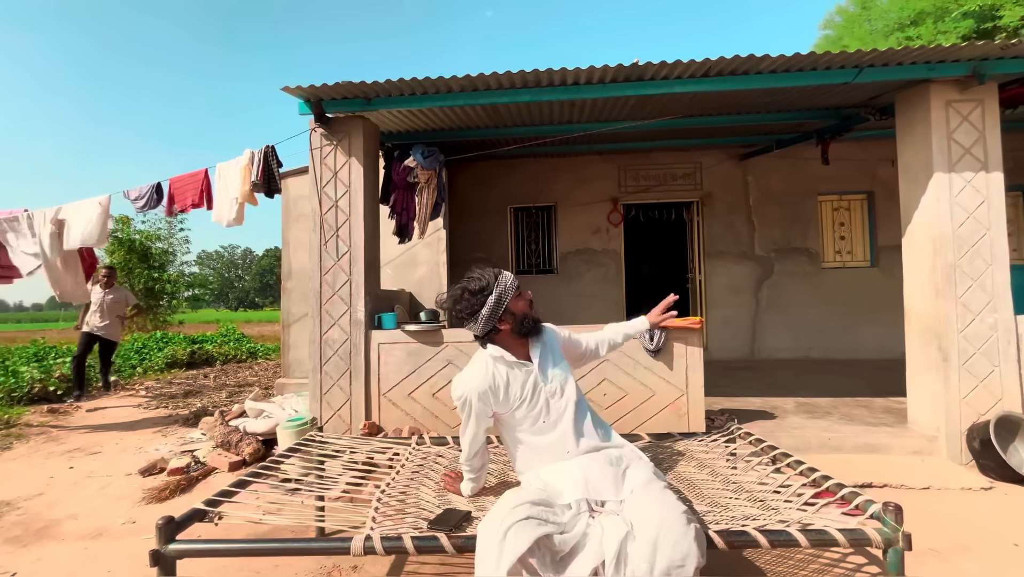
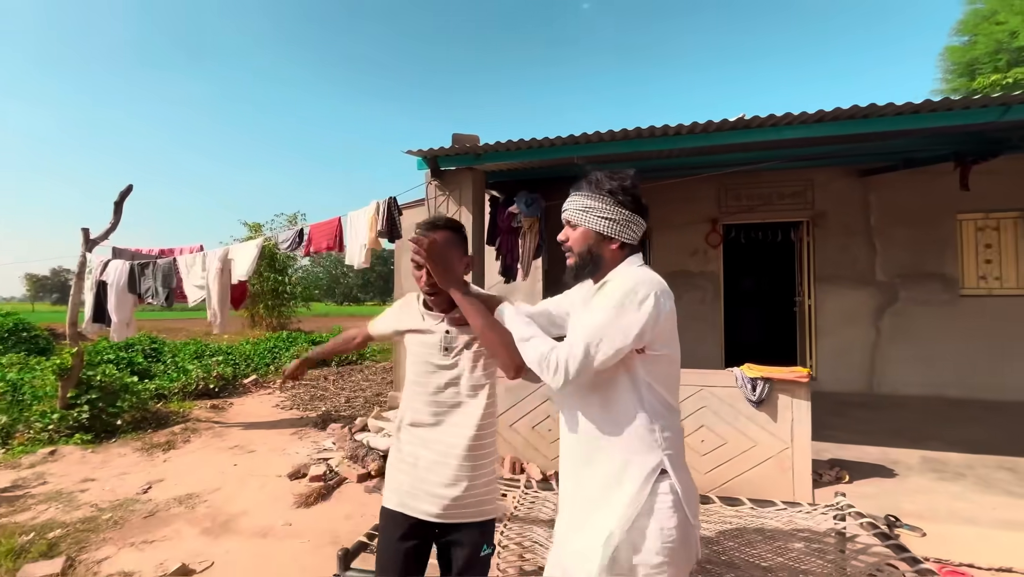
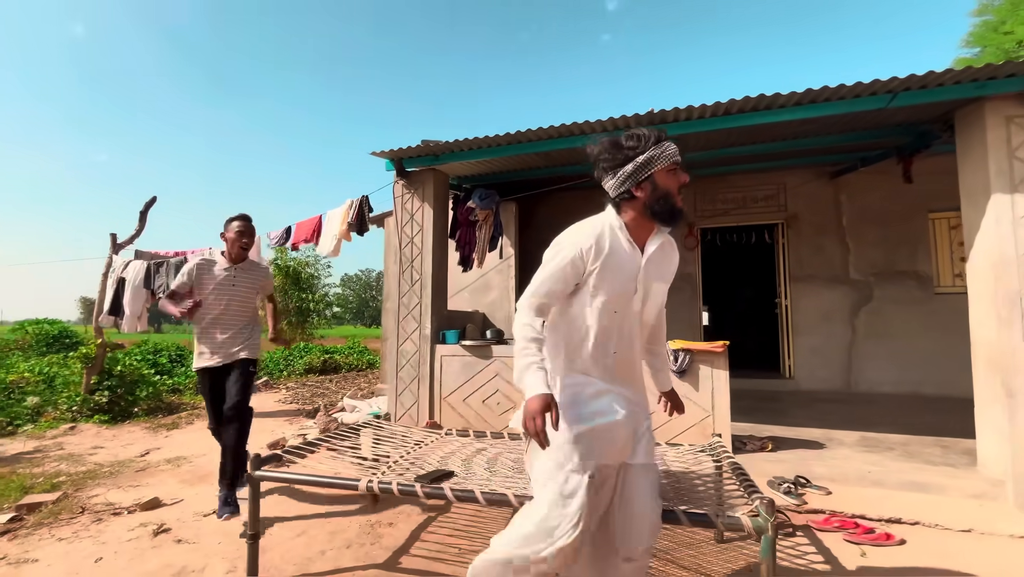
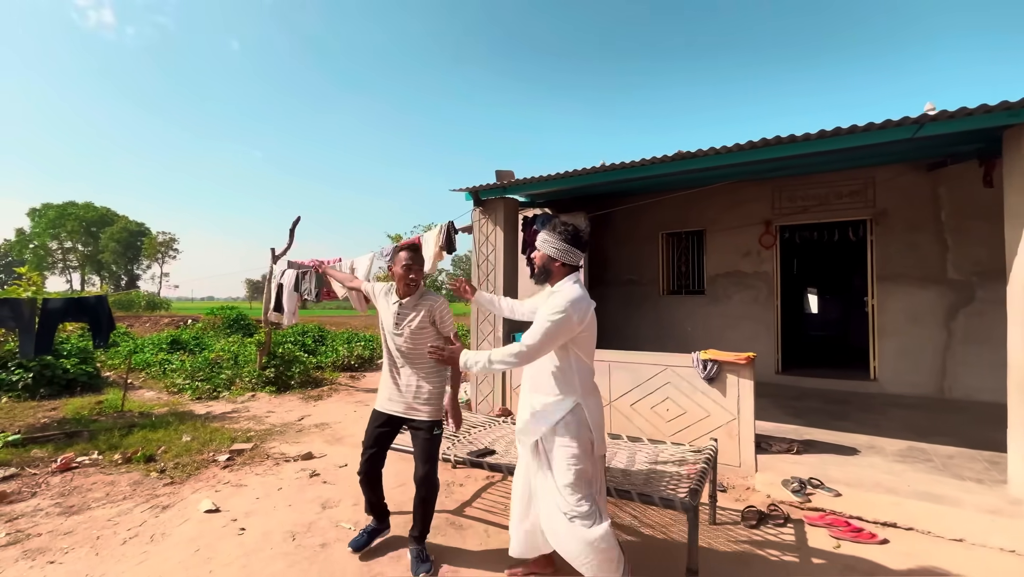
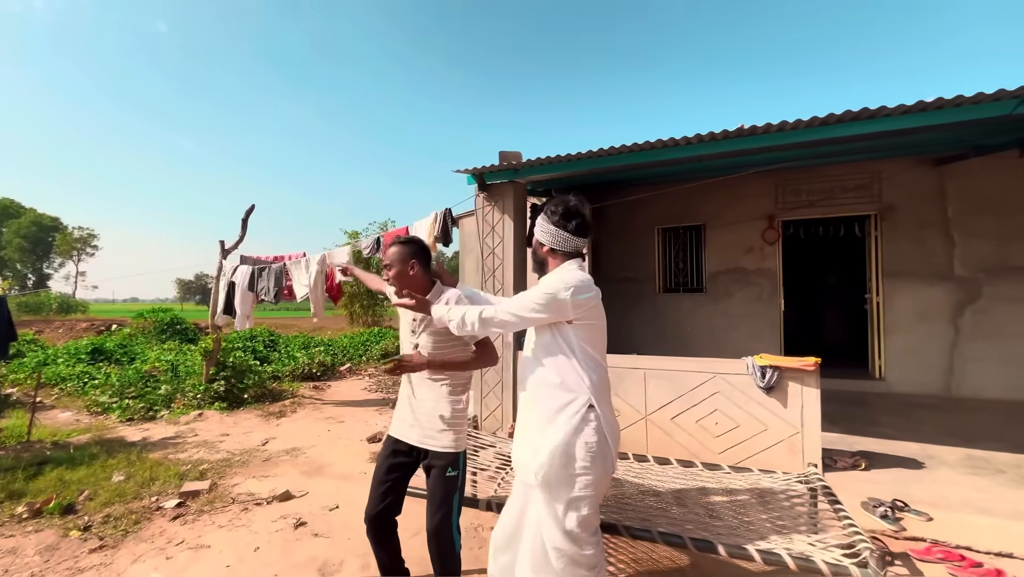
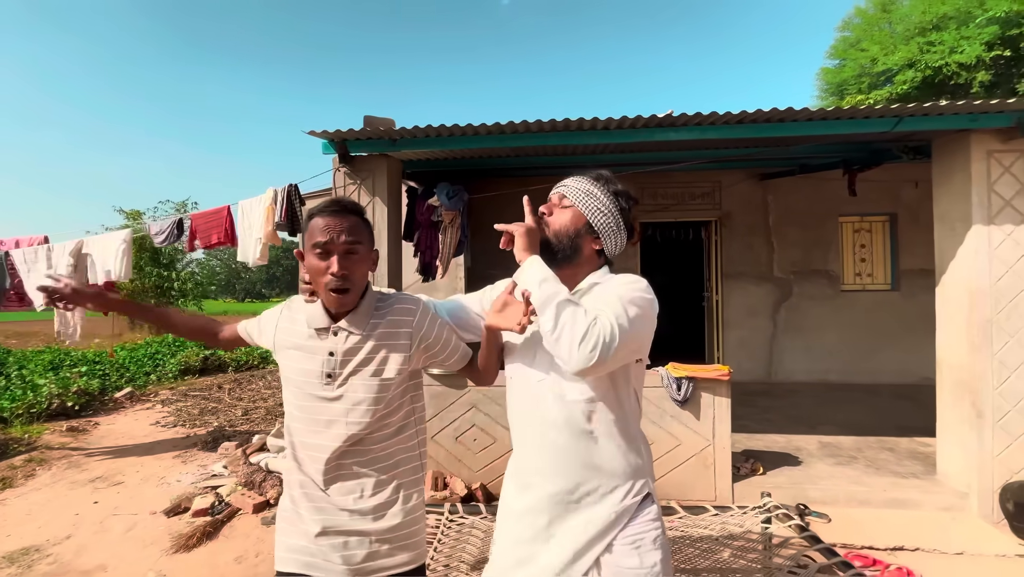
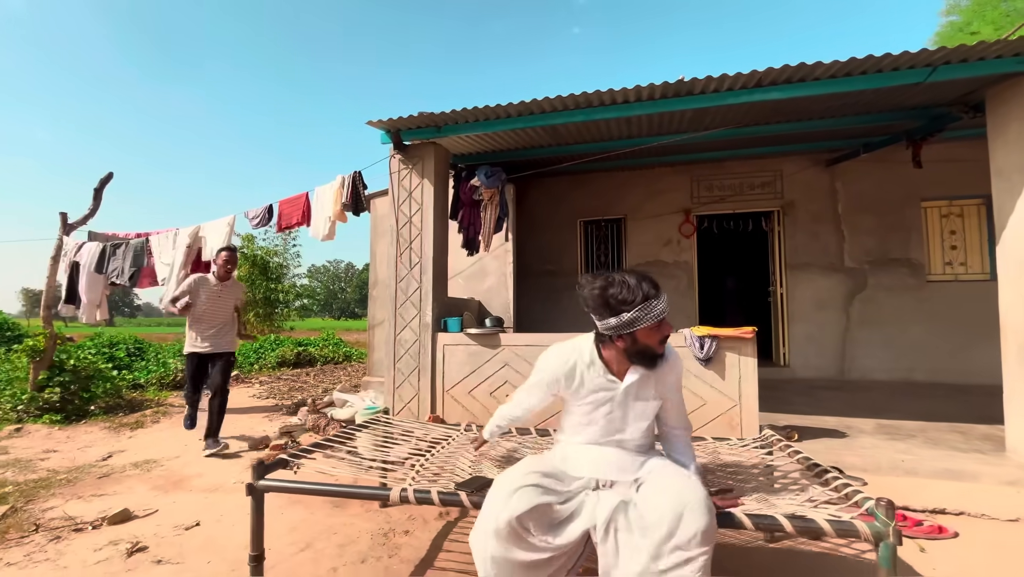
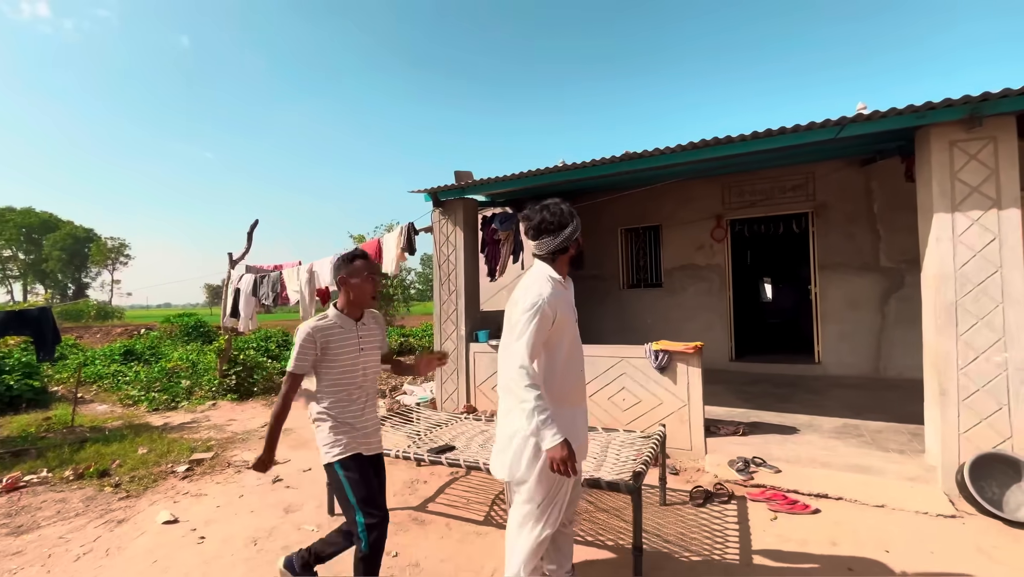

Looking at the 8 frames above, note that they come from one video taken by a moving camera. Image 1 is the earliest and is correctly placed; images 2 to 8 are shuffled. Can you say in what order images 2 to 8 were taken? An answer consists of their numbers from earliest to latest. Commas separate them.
7, 3, 8, 4, 5, 2, 6
